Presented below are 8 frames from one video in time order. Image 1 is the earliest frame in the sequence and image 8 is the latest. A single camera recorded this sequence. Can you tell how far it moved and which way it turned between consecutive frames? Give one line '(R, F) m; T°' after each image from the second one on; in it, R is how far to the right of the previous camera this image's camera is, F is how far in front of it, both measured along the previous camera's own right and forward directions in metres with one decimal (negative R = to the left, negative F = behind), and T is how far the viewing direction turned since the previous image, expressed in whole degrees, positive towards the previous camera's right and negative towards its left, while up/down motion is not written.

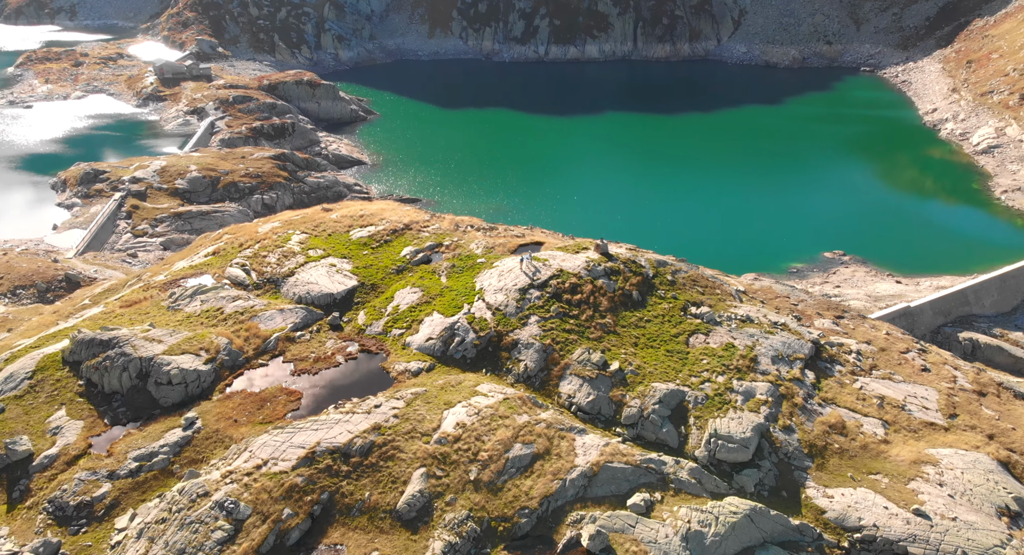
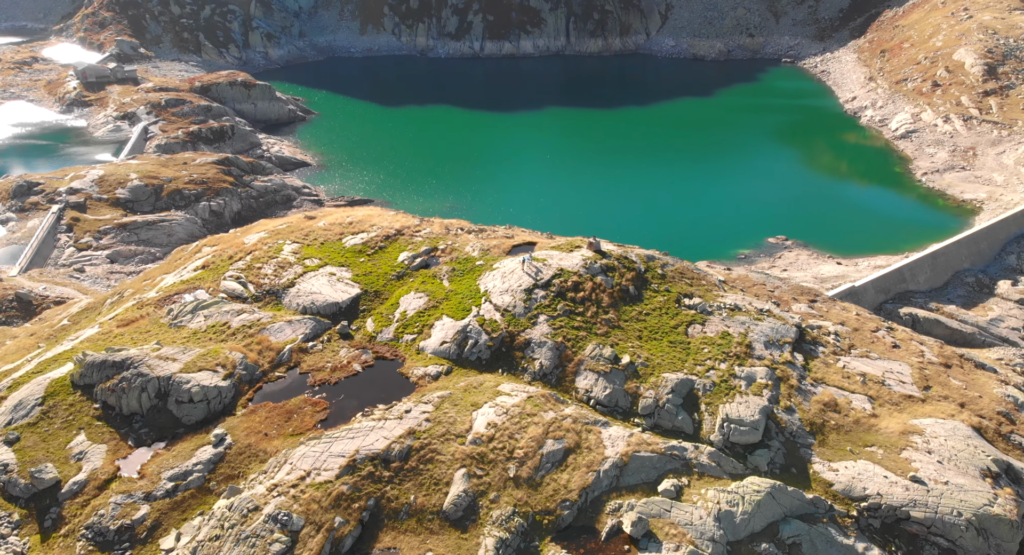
(-4.4, -1.1) m; +5°
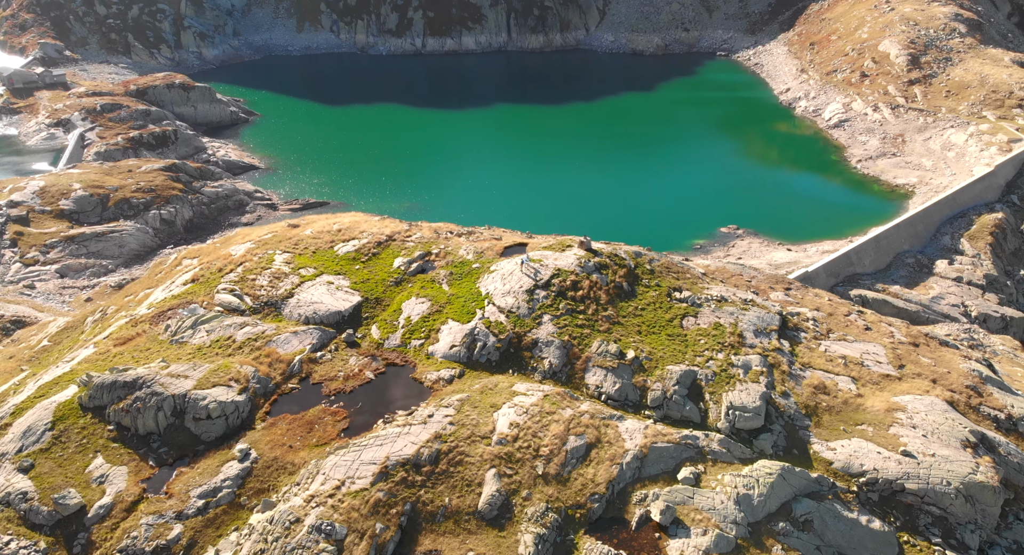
(-3.8, -0.9) m; +5°
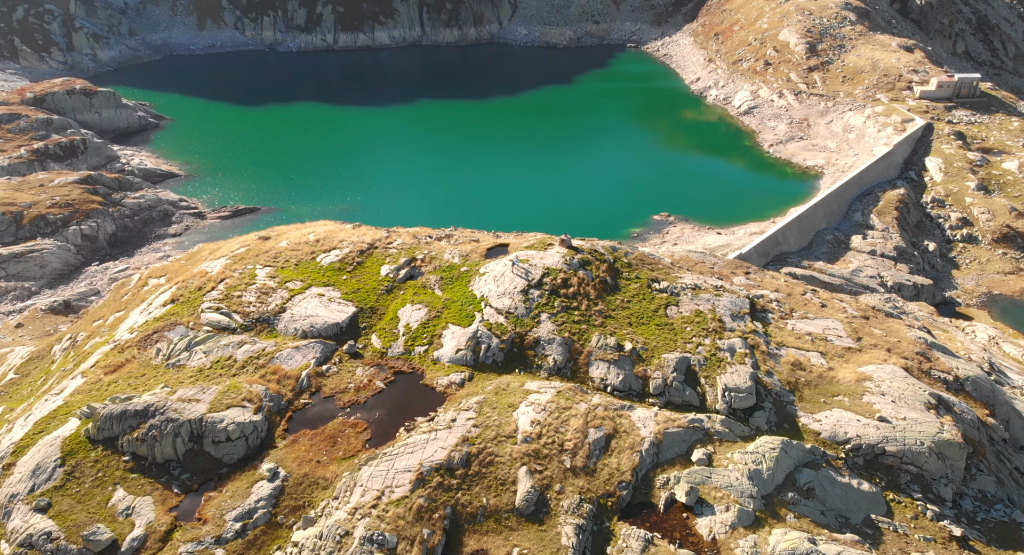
(-5.1, -0.9) m; +7°
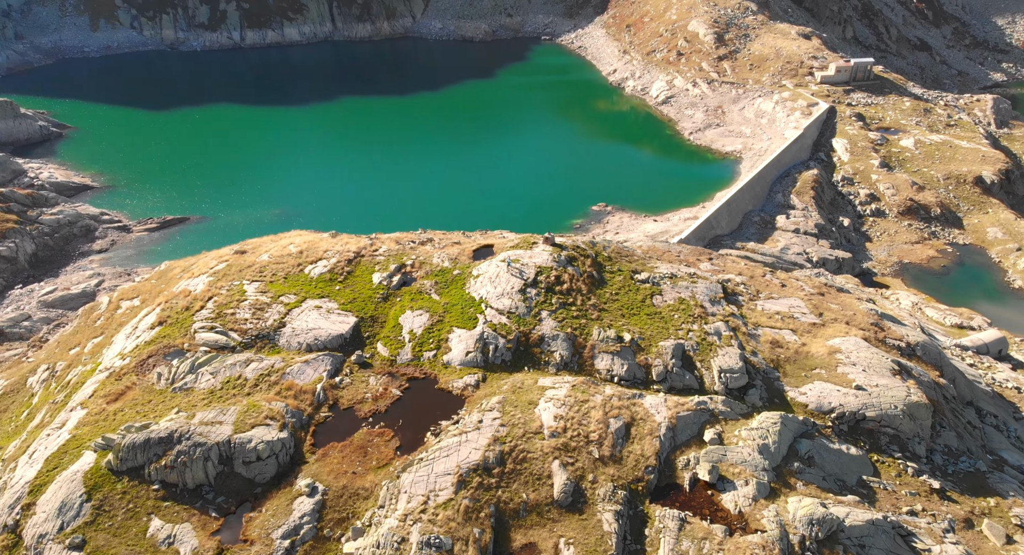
(-5.4, -0.9) m; +7°
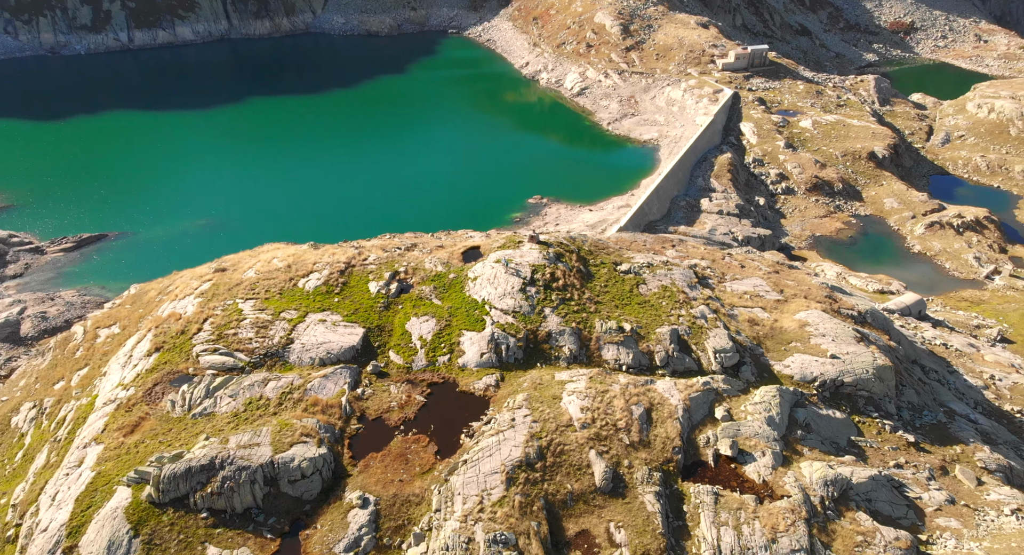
(-6.3, -1.0) m; +7°
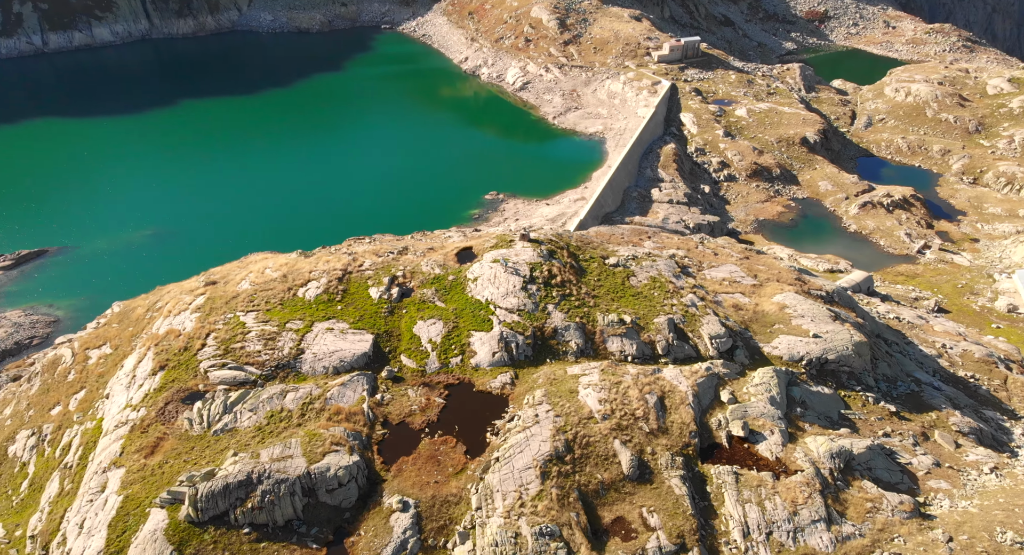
(-4.6, -0.8) m; +5°
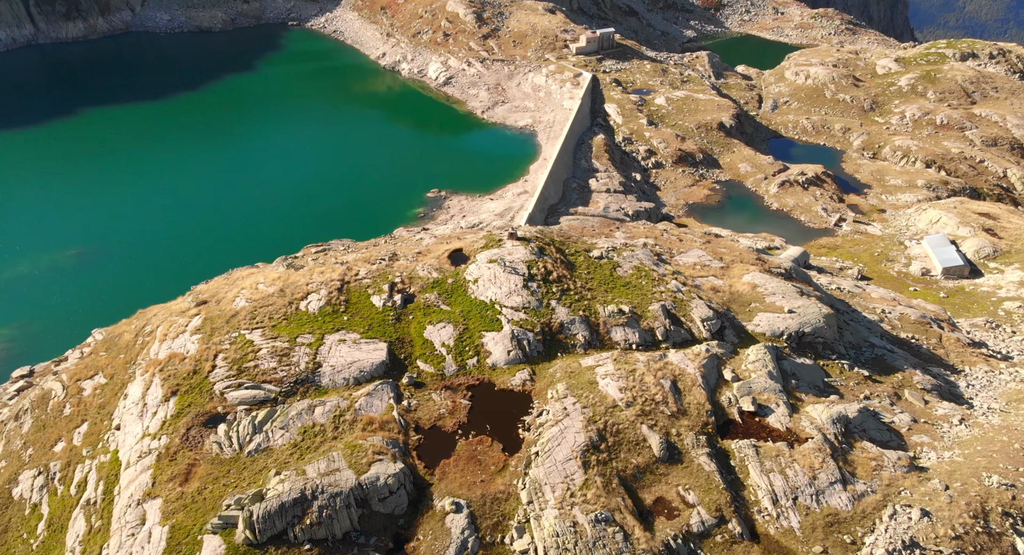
(-6.1, -0.8) m; +7°
